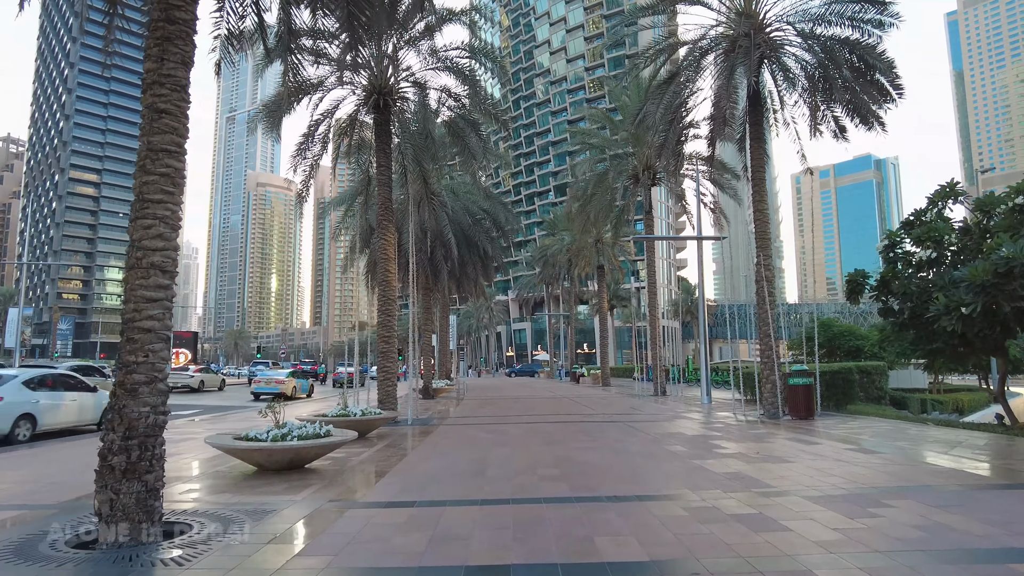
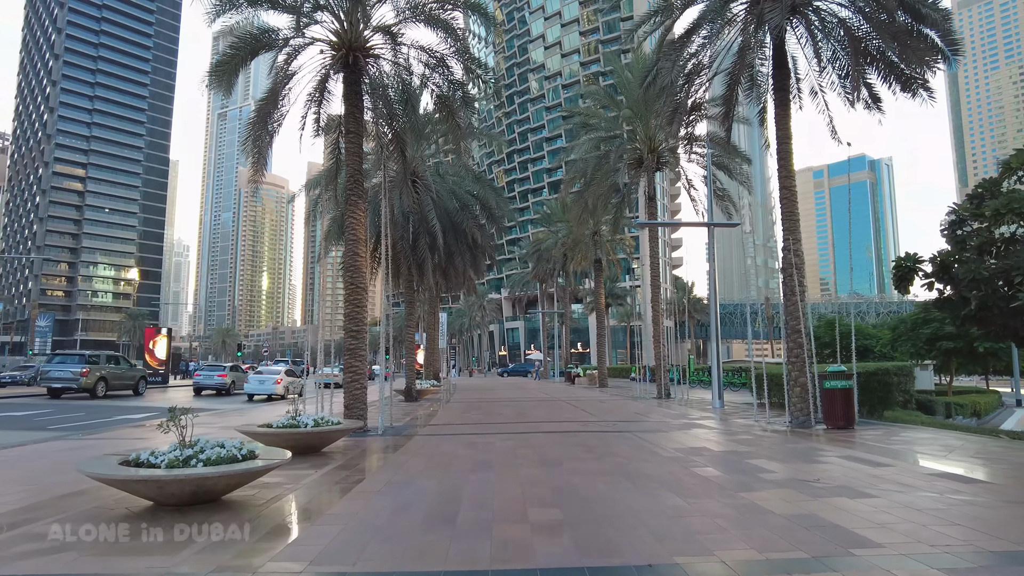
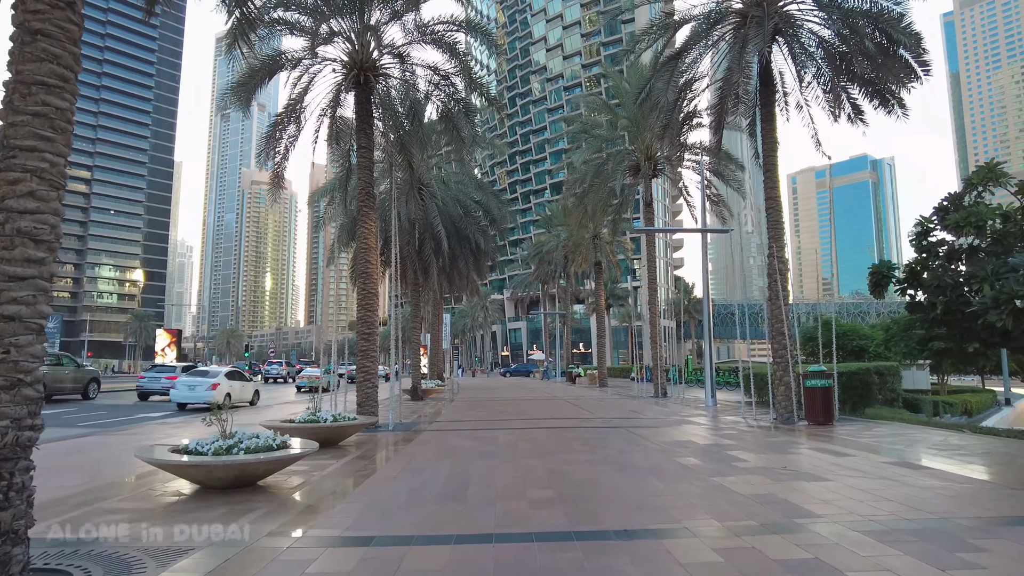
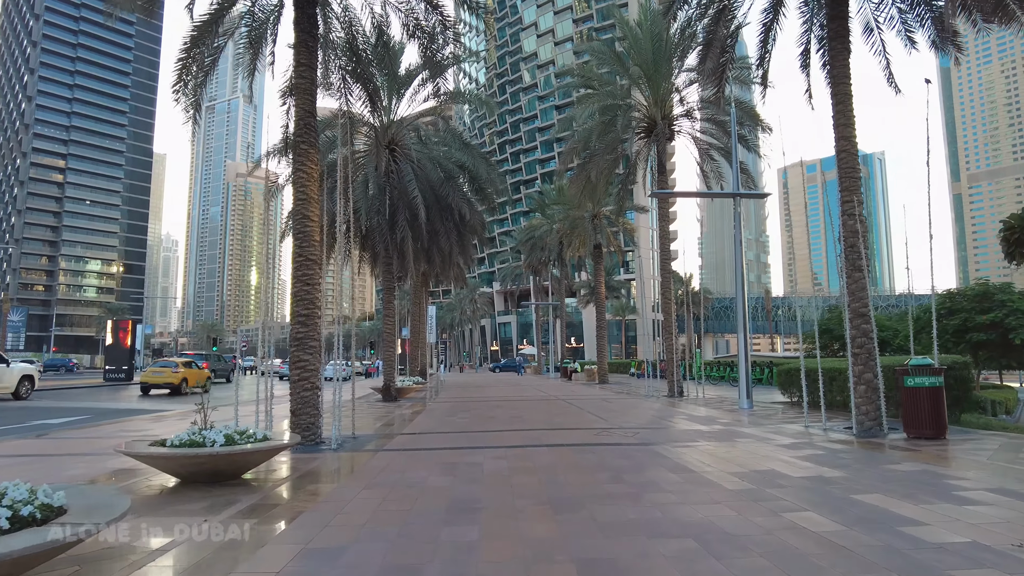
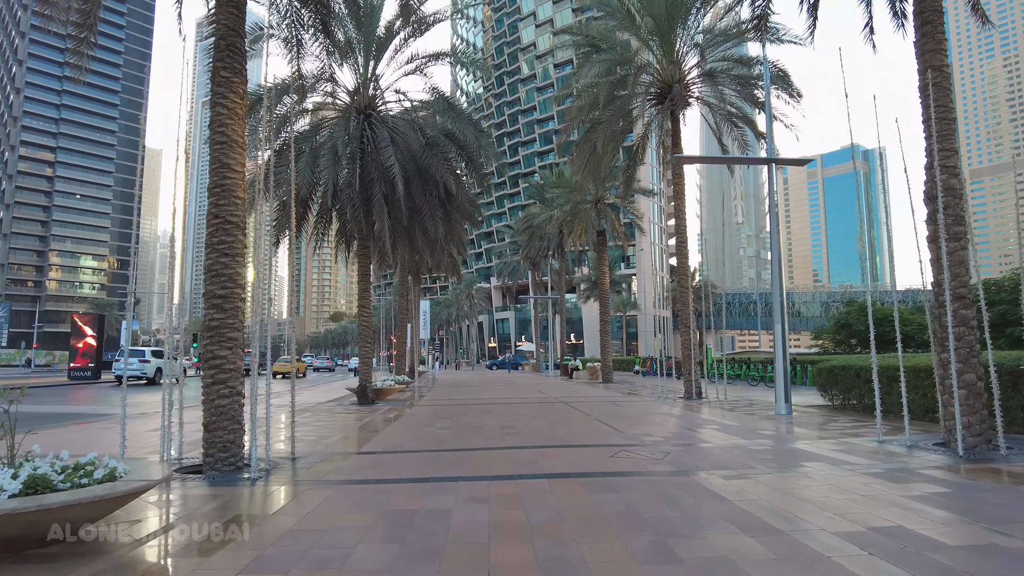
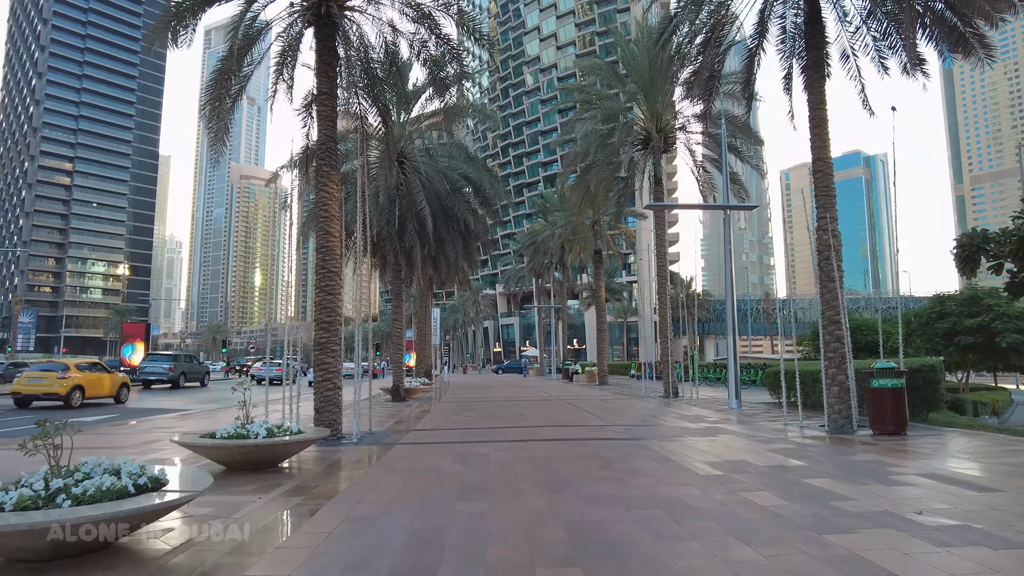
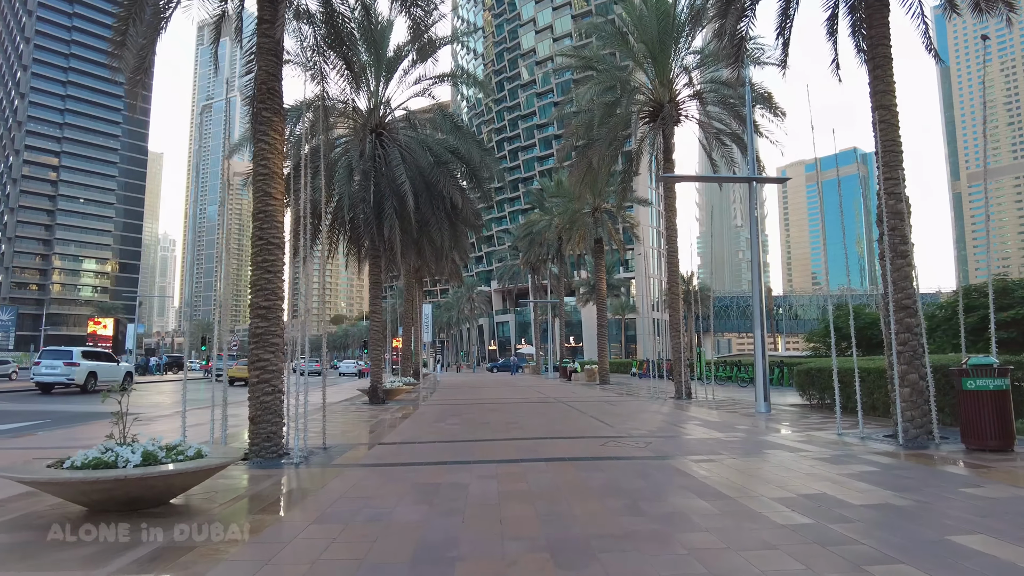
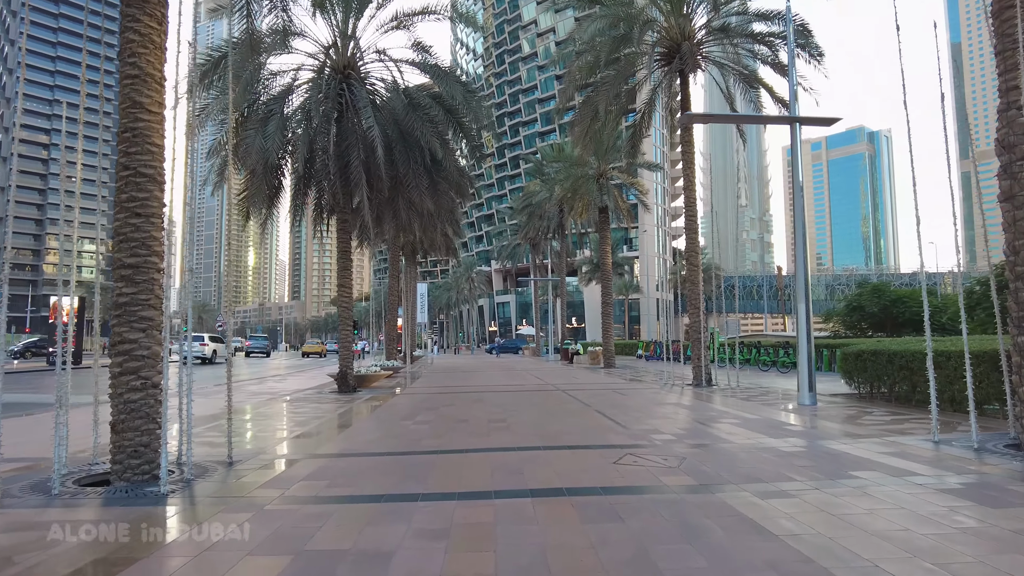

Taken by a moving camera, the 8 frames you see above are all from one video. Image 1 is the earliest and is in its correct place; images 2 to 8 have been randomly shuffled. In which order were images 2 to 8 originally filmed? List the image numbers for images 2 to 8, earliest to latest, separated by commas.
3, 2, 6, 4, 7, 5, 8
